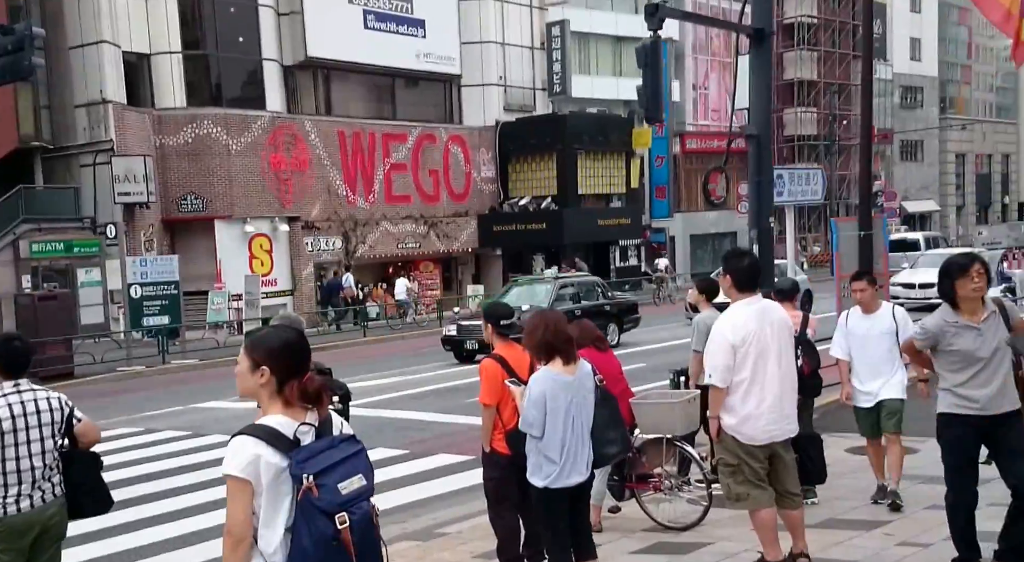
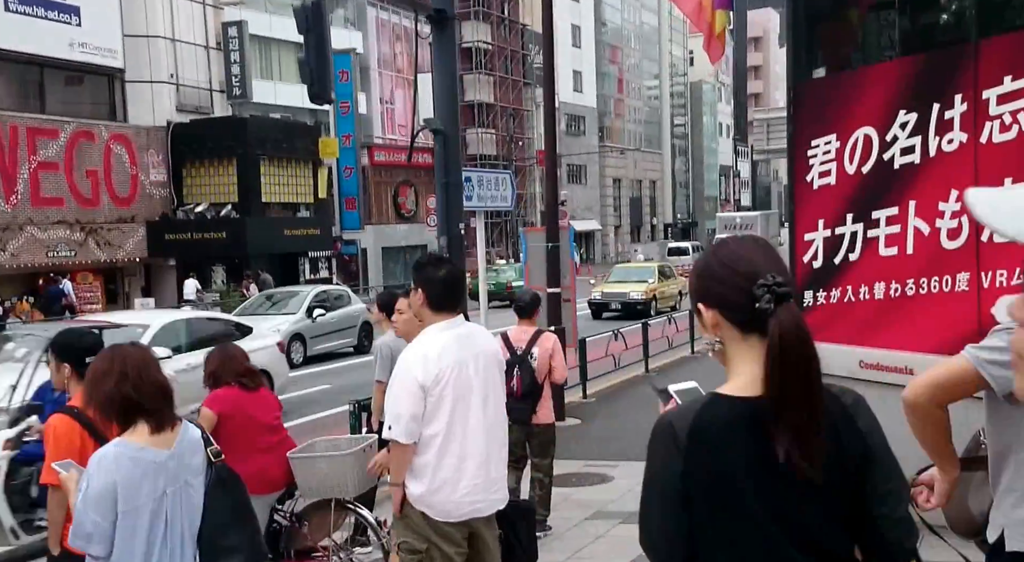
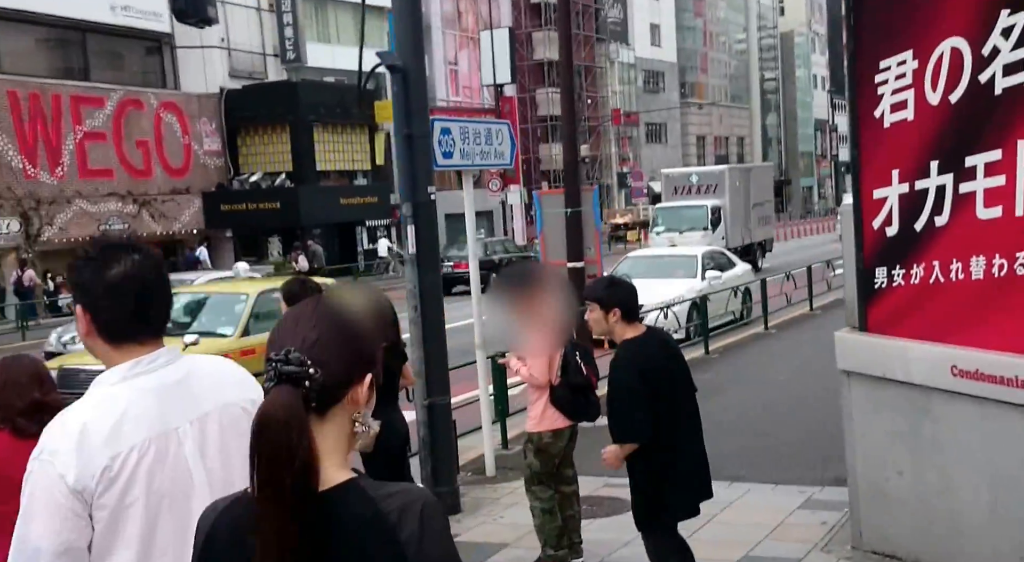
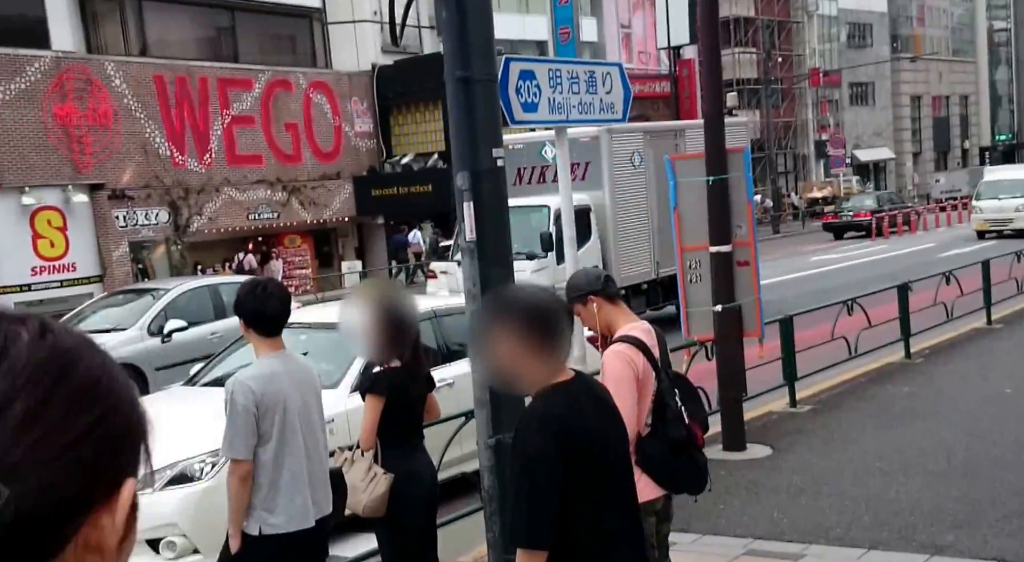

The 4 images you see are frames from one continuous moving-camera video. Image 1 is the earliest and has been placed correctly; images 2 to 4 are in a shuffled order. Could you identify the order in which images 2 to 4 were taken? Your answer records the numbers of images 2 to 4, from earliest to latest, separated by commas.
2, 3, 4
